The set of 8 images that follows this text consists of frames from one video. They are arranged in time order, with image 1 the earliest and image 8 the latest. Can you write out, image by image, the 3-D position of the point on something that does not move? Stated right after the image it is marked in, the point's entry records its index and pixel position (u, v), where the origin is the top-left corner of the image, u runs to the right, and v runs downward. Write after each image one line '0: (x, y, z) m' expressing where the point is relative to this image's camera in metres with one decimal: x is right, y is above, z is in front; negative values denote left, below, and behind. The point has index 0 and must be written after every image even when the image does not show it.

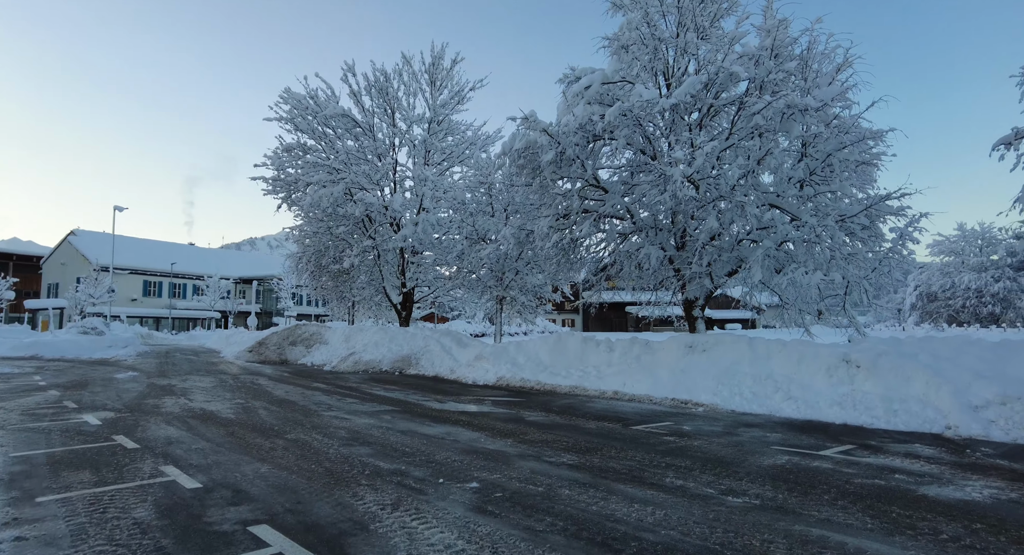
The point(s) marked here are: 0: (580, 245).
0: (+1.8, +0.8, +15.3) m
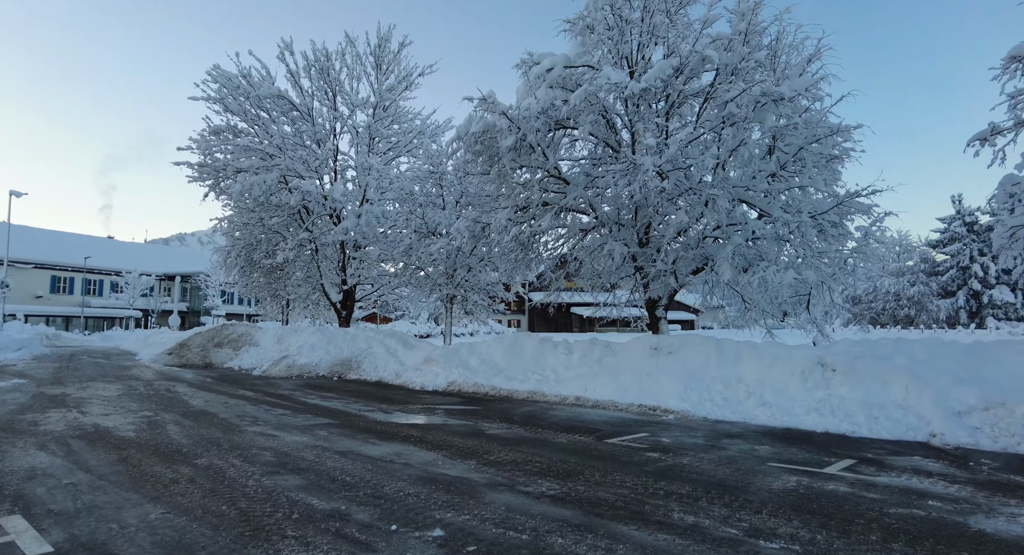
0: (+0.7, +0.9, +14.3) m
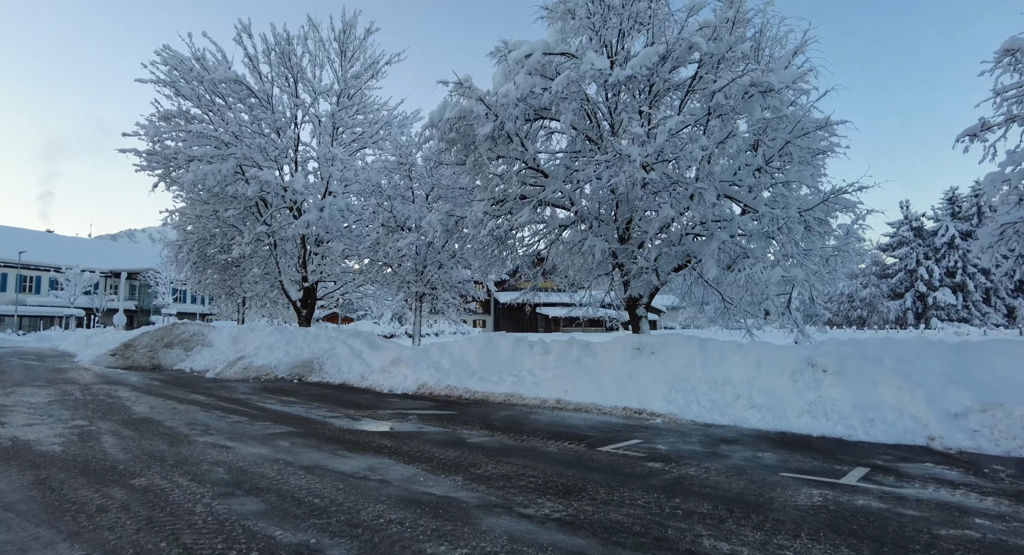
0: (+0.1, +0.9, +13.6) m
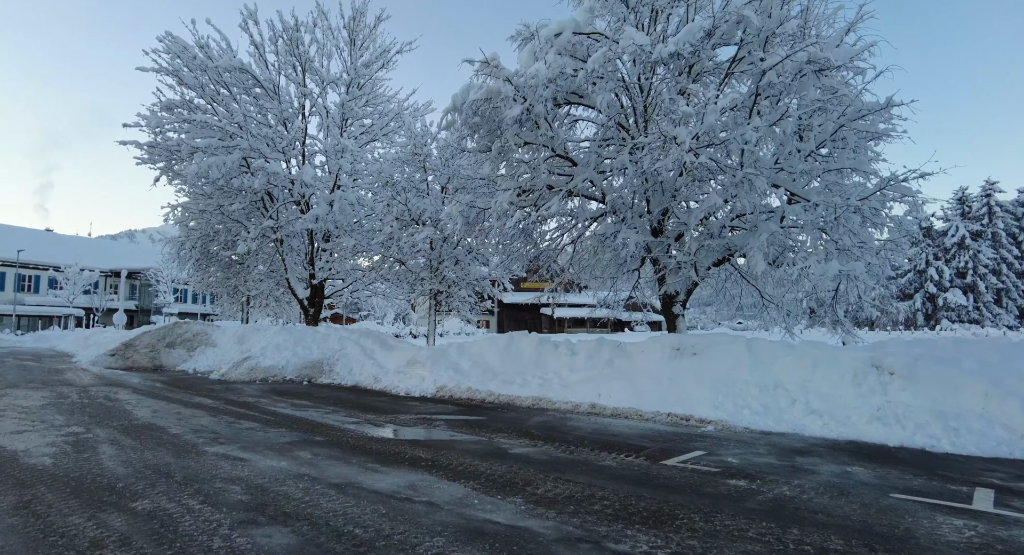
0: (+0.6, +1.0, +12.8) m
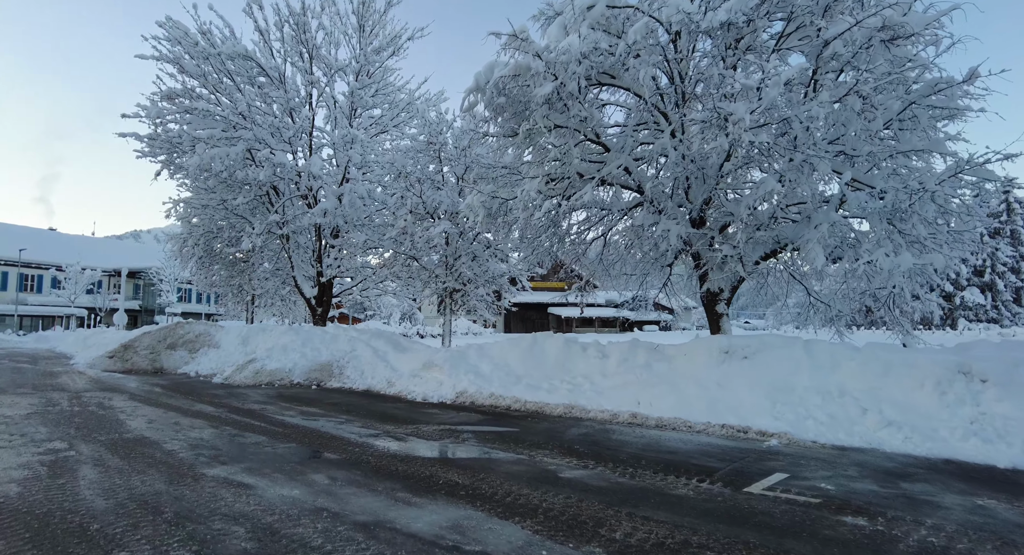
0: (+1.1, +1.1, +11.8) m
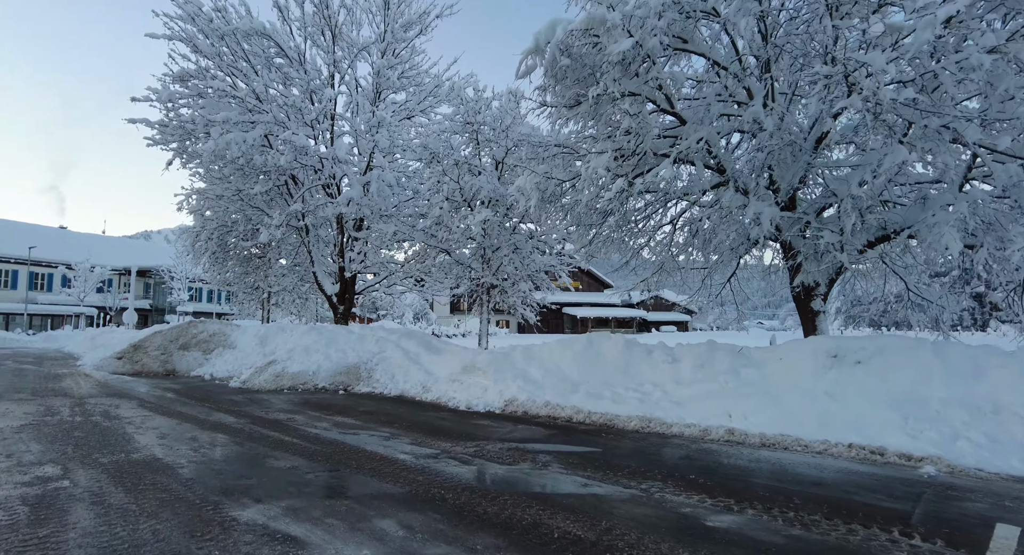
0: (+2.1, +1.2, +10.3) m
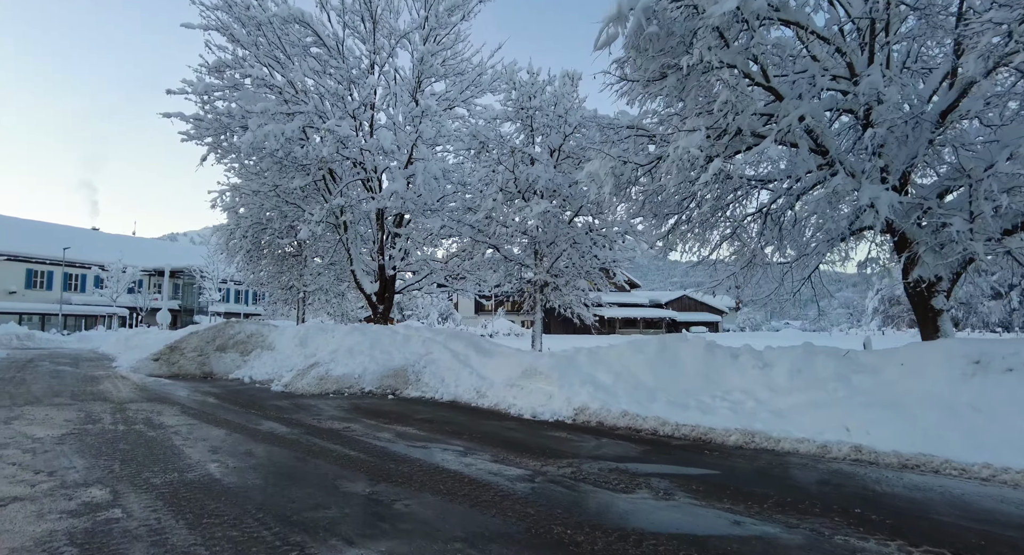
0: (+3.2, +1.3, +9.3) m
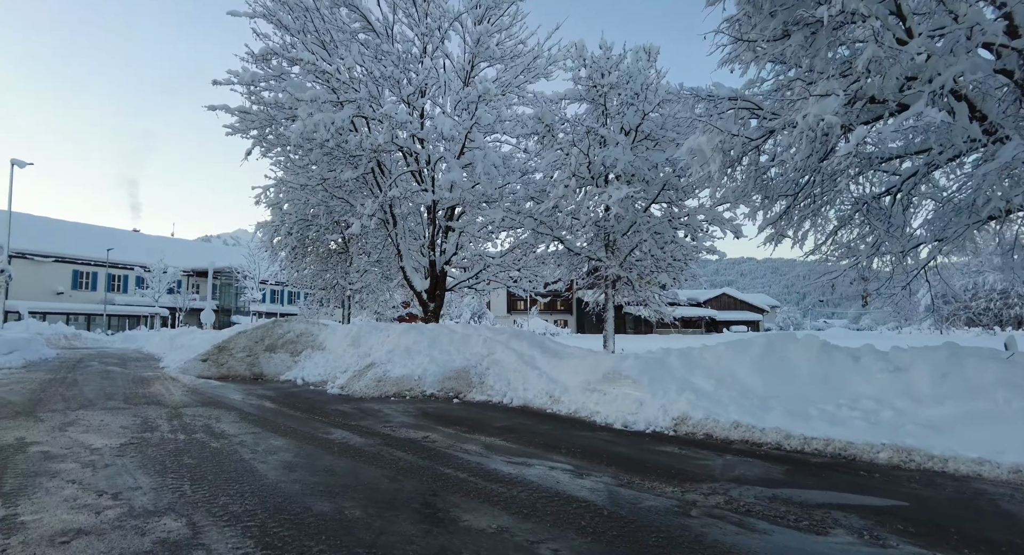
0: (+4.5, +1.4, +8.1) m
